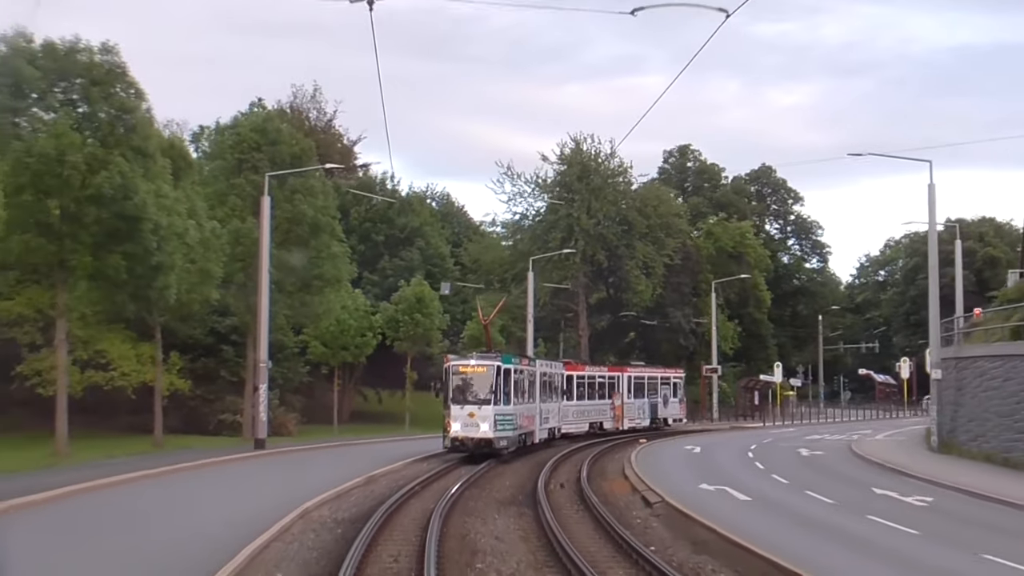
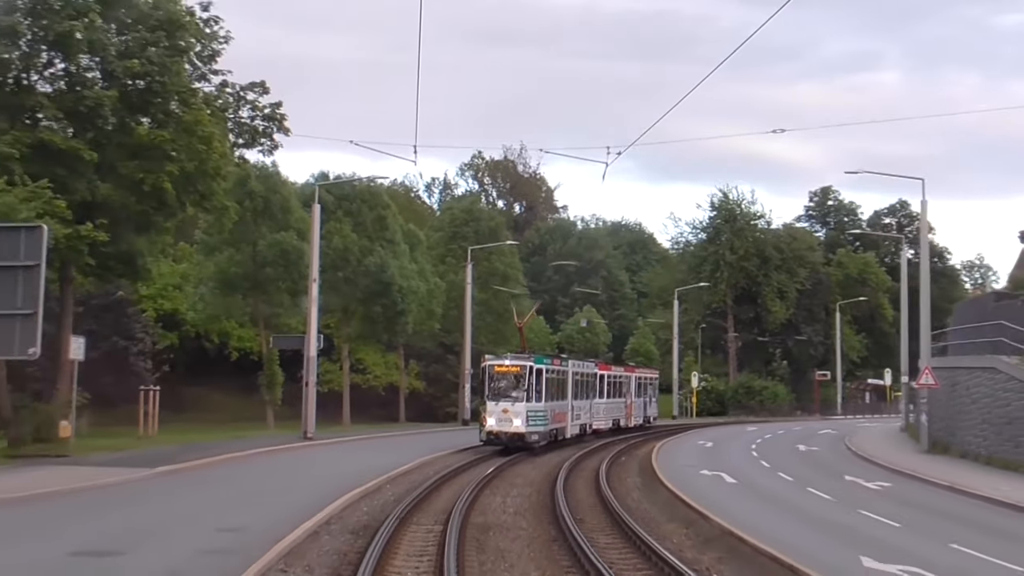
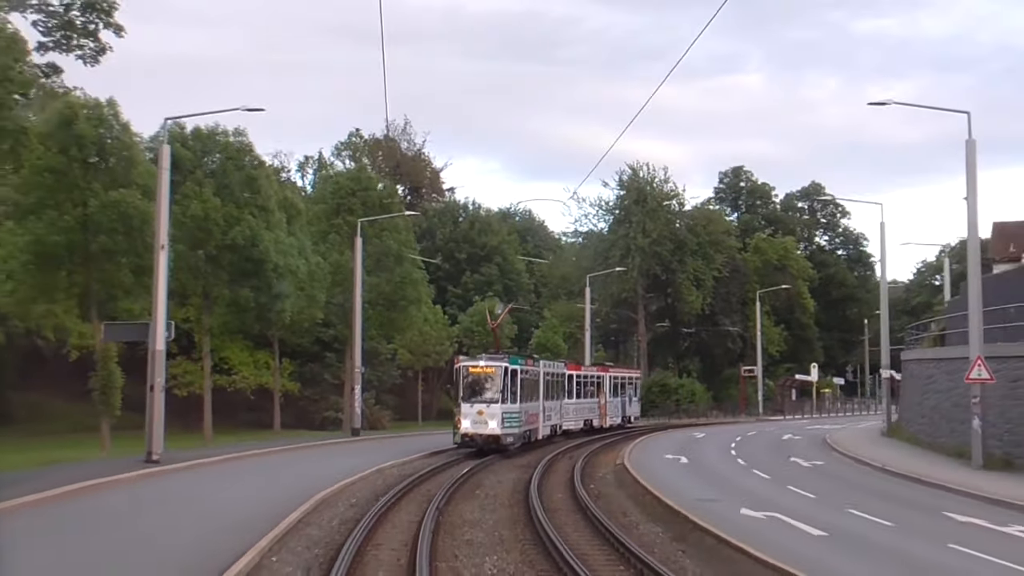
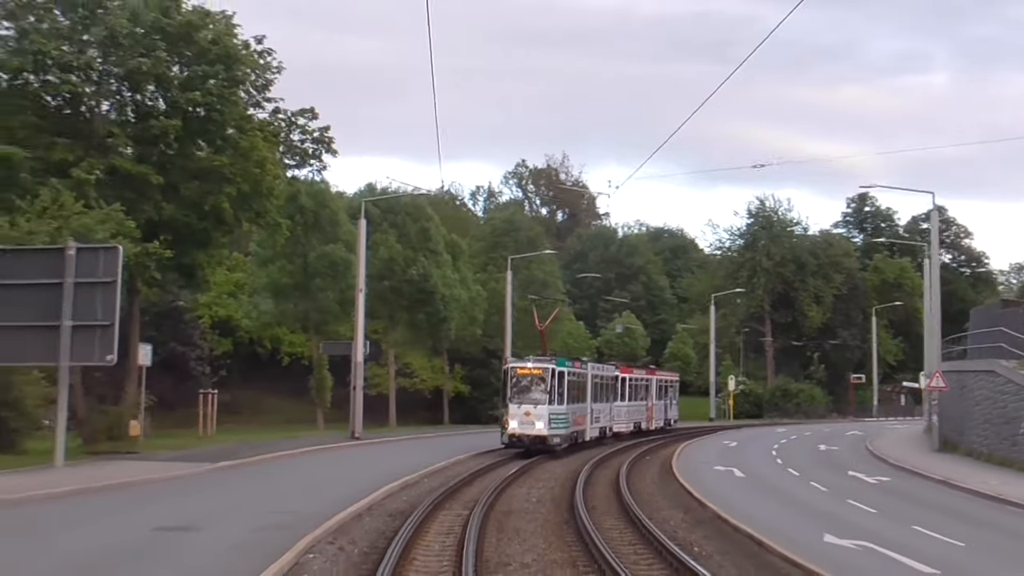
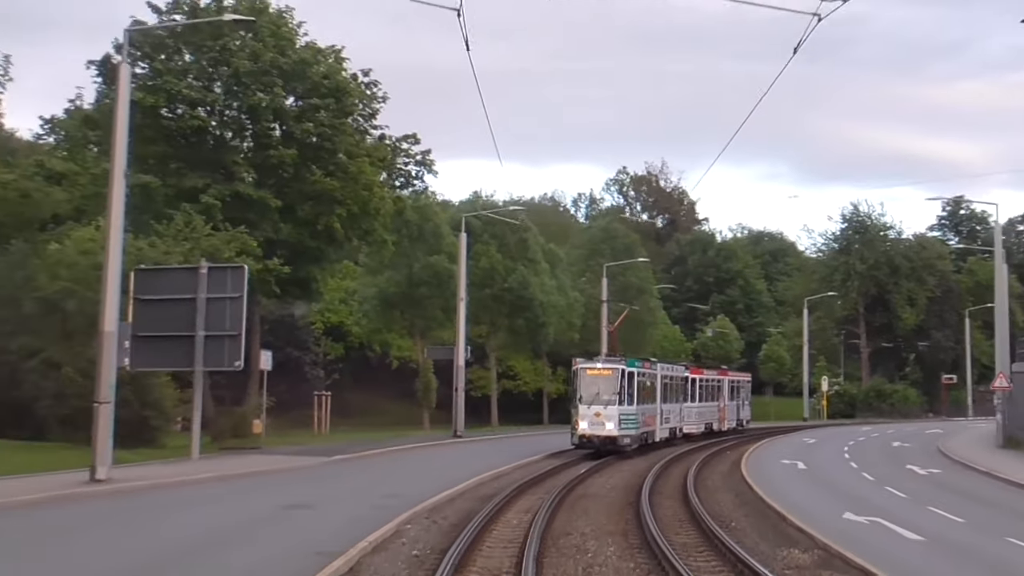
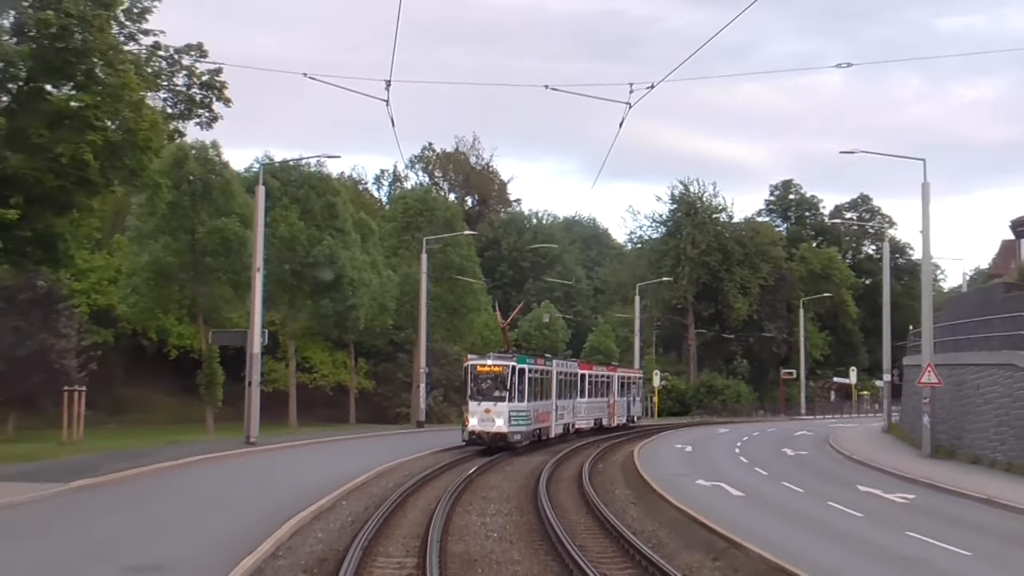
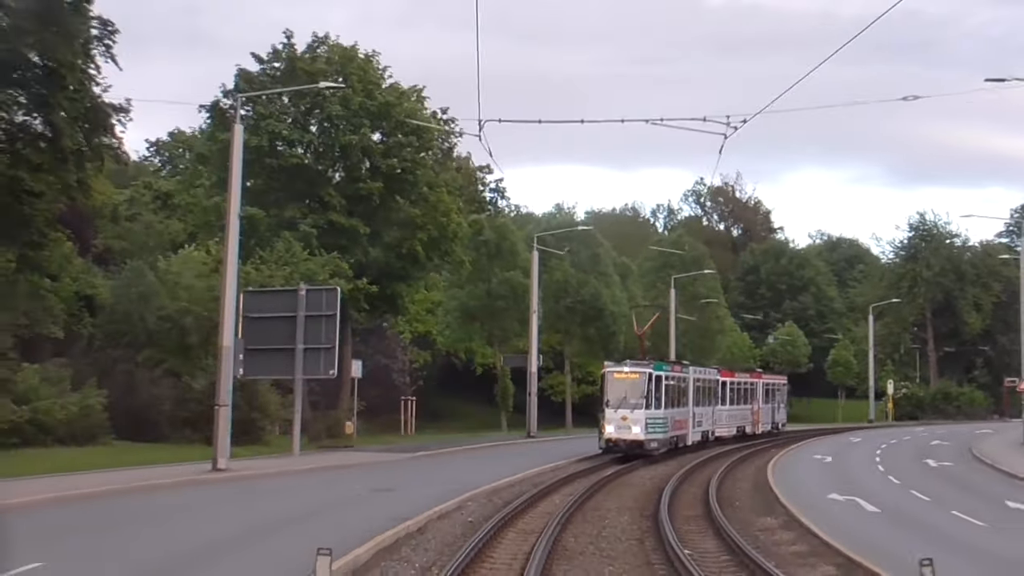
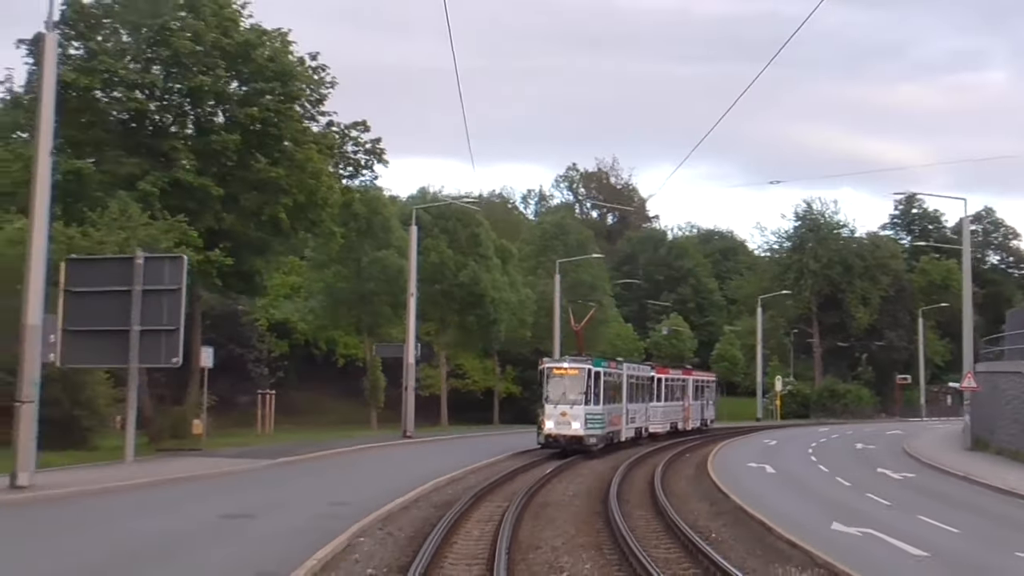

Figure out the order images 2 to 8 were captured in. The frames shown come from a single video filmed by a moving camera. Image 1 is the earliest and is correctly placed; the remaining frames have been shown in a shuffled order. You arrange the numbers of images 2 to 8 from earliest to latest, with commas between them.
3, 6, 2, 4, 8, 5, 7
